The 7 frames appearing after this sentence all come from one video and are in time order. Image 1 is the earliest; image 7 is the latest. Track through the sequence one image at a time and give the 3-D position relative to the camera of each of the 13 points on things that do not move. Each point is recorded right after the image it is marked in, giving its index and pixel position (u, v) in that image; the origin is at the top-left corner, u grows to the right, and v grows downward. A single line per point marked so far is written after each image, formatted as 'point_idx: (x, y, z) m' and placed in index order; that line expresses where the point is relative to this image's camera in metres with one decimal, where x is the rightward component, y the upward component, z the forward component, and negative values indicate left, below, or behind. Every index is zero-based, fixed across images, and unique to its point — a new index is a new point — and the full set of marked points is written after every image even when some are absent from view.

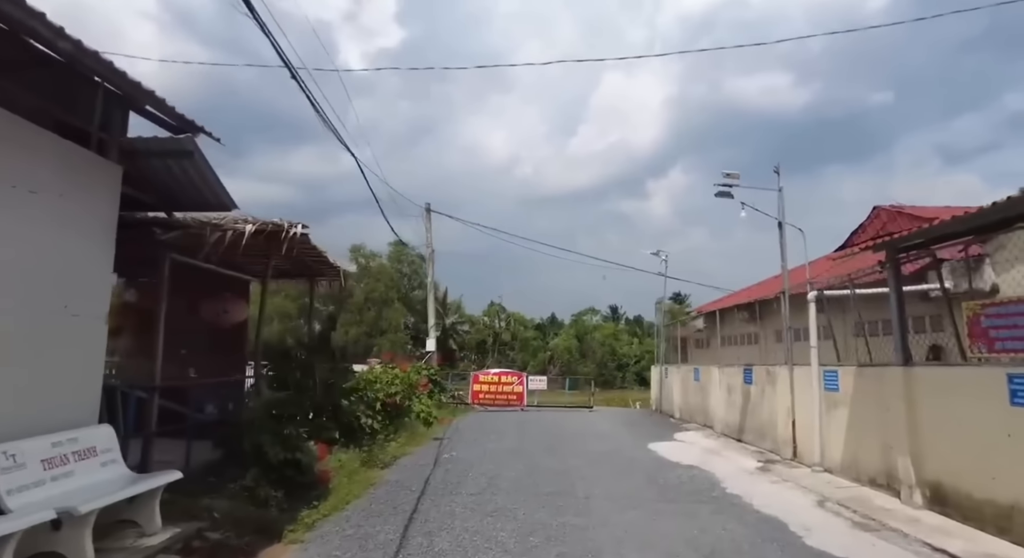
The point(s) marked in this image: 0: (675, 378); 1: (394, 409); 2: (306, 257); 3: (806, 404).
0: (+4.8, -2.9, +18.7) m
1: (-2.5, -2.7, +13.3) m
2: (-3.5, +0.4, +10.7) m
3: (+4.6, -2.0, +10.0) m
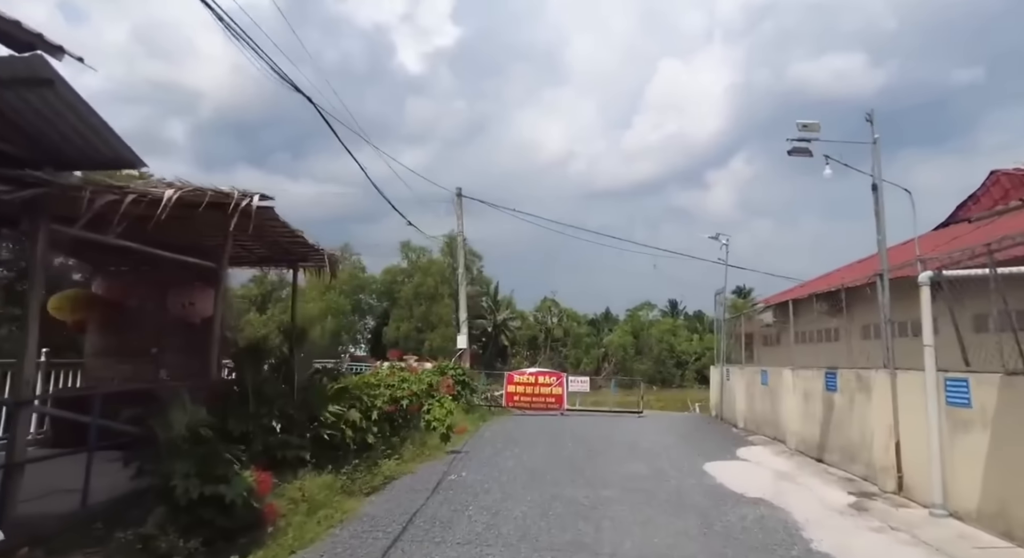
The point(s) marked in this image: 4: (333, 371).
0: (+5.7, -2.6, +16.1) m
1: (-2.0, -2.5, +11.4) m
2: (-3.2, +0.6, +8.9) m
3: (+4.8, -1.7, +7.6) m
4: (-2.6, -1.3, +9.1) m
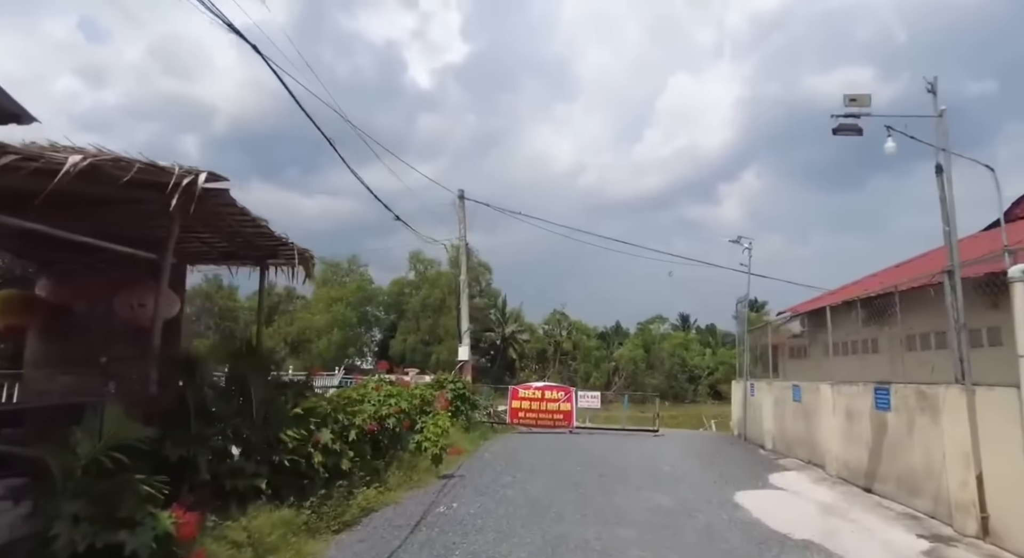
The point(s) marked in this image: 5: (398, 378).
0: (+5.8, -2.7, +14.7) m
1: (-2.0, -2.5, +10.1) m
2: (-3.2, +0.6, +7.7) m
3: (+4.7, -1.6, +6.1) m
4: (-2.6, -1.3, +7.8) m
5: (-2.1, -1.8, +11.8) m
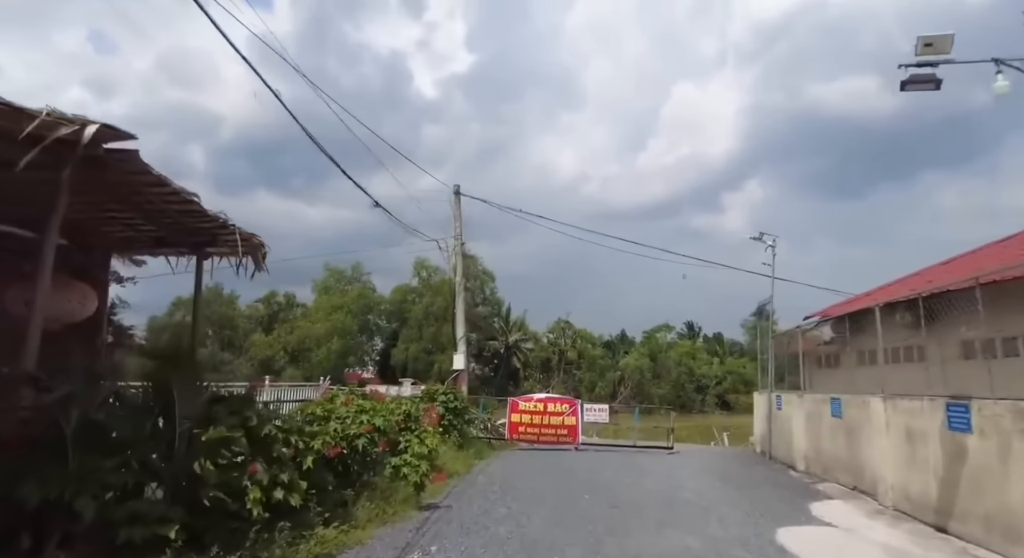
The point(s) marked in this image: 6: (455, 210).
0: (+5.7, -2.7, +13.0) m
1: (-2.0, -2.4, +8.5) m
2: (-3.3, +0.7, +6.1) m
3: (+4.6, -1.5, +4.5) m
4: (-2.7, -1.2, +6.2) m
5: (-2.2, -1.8, +10.2) m
6: (-1.6, +2.1, +18.9) m
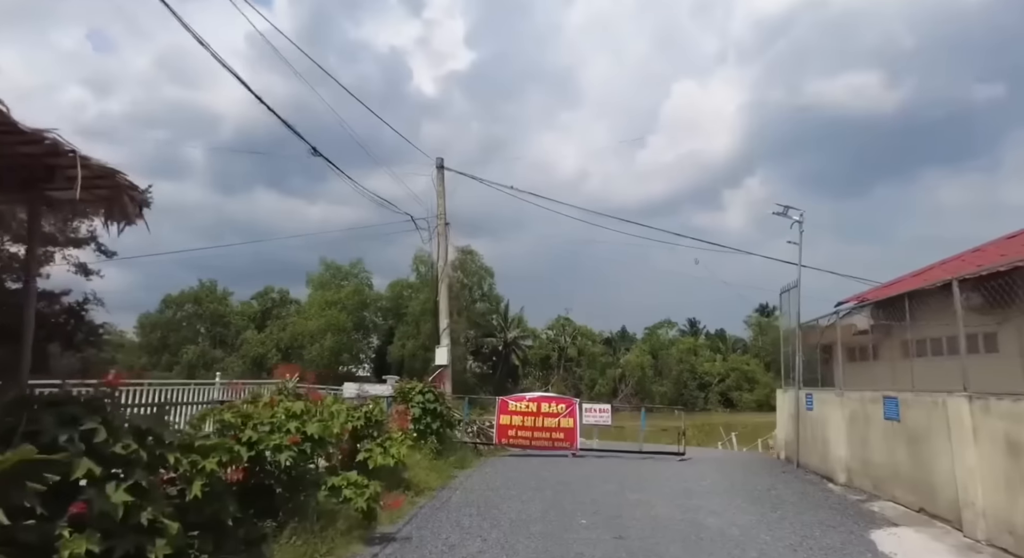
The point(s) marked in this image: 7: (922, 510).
0: (+5.5, -2.3, +11.0) m
1: (-2.3, -2.0, +6.4) m
2: (-3.6, +1.1, +4.1) m
3: (+4.3, -1.1, +2.4) m
4: (-2.9, -0.8, +4.2) m
5: (-2.4, -1.4, +8.1) m
6: (-1.9, +2.5, +16.8) m
7: (+5.0, -2.8, +7.8) m
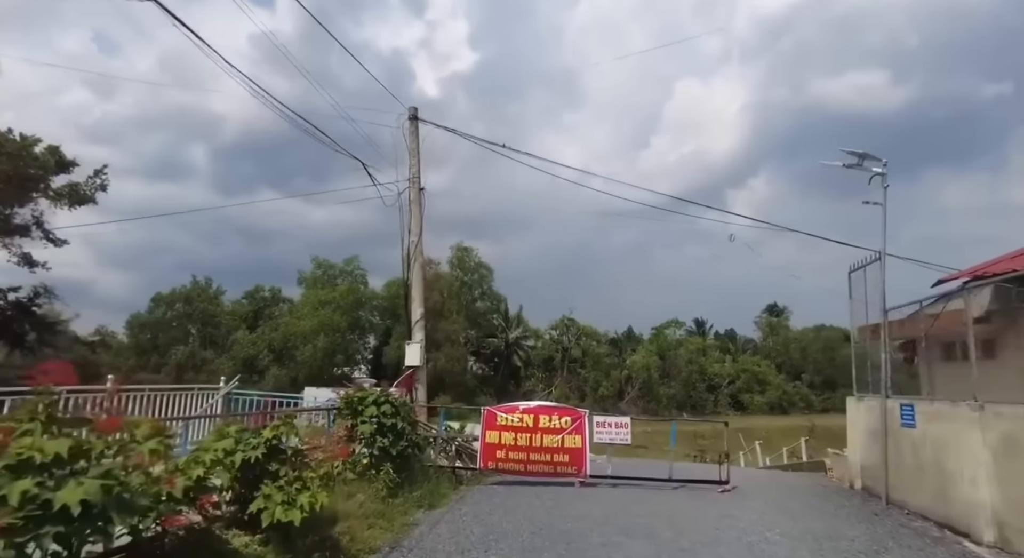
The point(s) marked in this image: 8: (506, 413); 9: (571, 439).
0: (+5.3, -1.8, +7.5) m
1: (-2.5, -1.6, +3.0) m
2: (-3.8, +1.5, +0.7) m
3: (+4.1, -0.7, -1.0) m
4: (-3.2, -0.4, +0.8) m
5: (-2.6, -0.9, +4.8) m
6: (-2.1, +2.9, +13.4) m
7: (+4.8, -2.4, +4.4) m
8: (-0.1, -2.4, +11.7) m
9: (+1.1, -2.8, +11.6) m
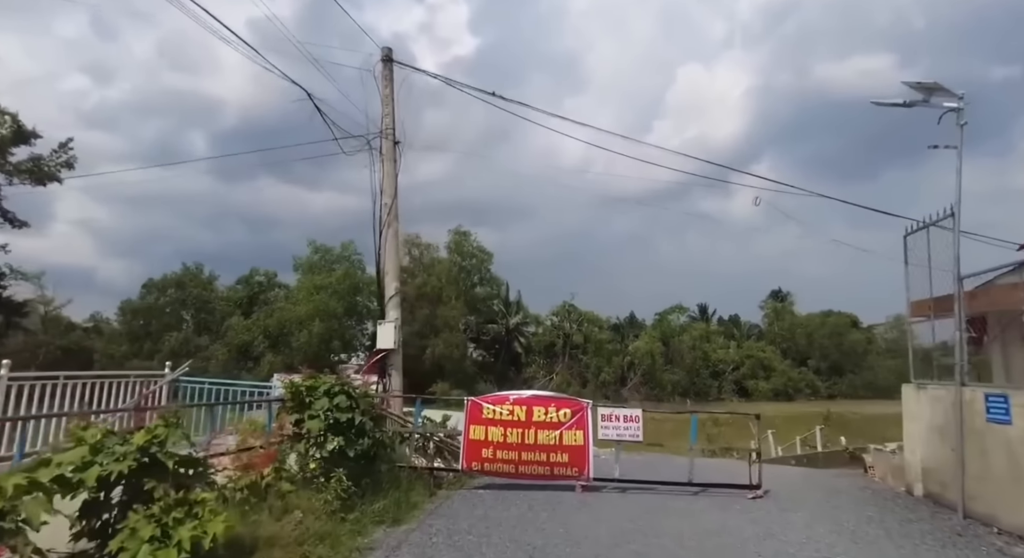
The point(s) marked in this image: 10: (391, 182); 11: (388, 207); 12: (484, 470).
0: (+5.1, -1.4, +5.6) m
1: (-2.7, -1.2, +1.1) m
2: (-4.0, +1.8, -1.2) m
3: (+3.9, -0.4, -2.9) m
4: (-3.4, -0.1, -1.1) m
5: (-2.8, -0.6, +2.9) m
6: (-2.3, +3.5, +11.4) m
7: (+4.6, -2.0, +2.5) m
8: (-0.3, -1.9, +9.8) m
9: (+0.9, -2.3, +9.7) m
10: (-2.1, +1.7, +11.4) m
11: (-2.2, +1.3, +11.4) m
12: (-0.4, -2.9, +9.7) m
